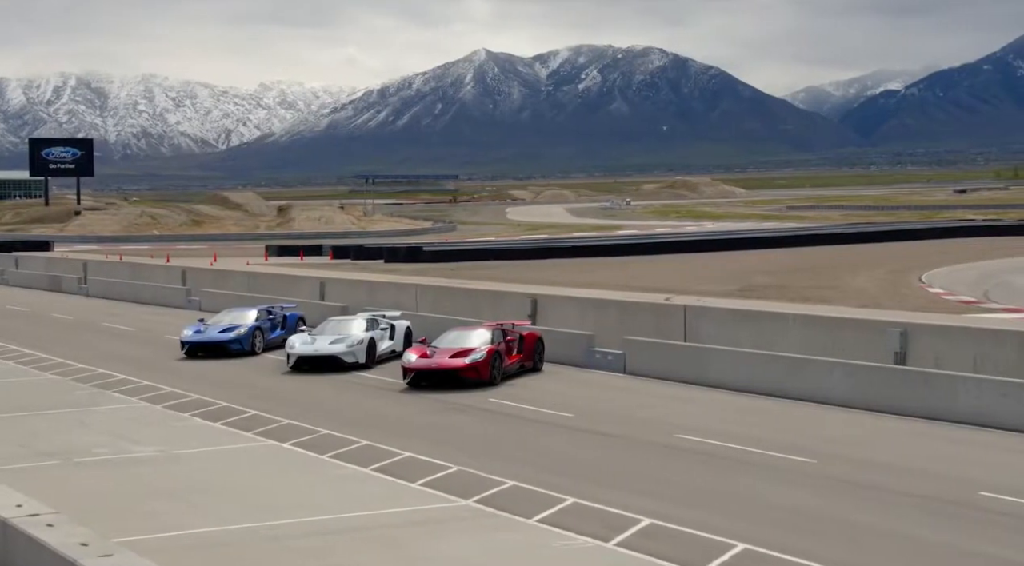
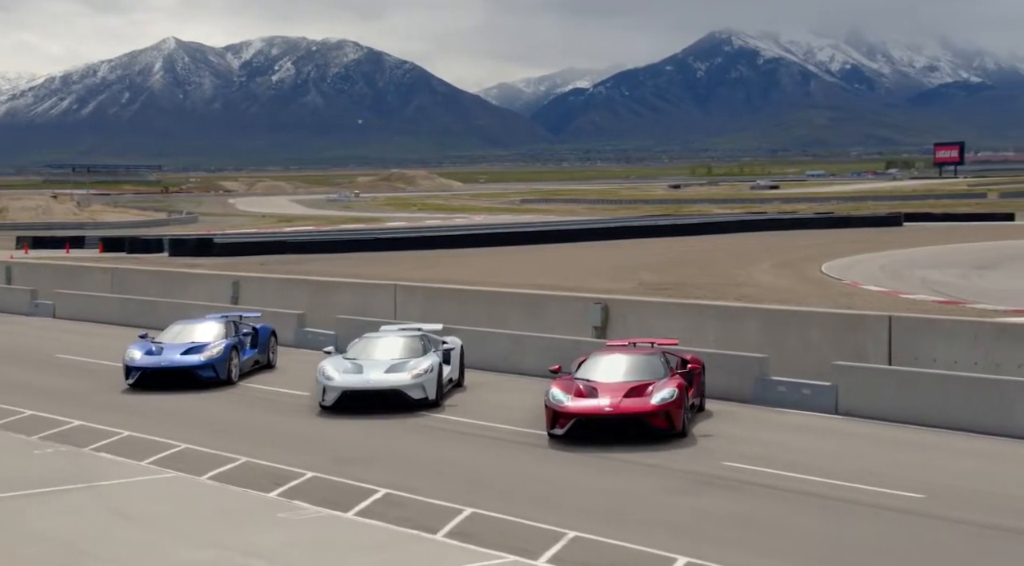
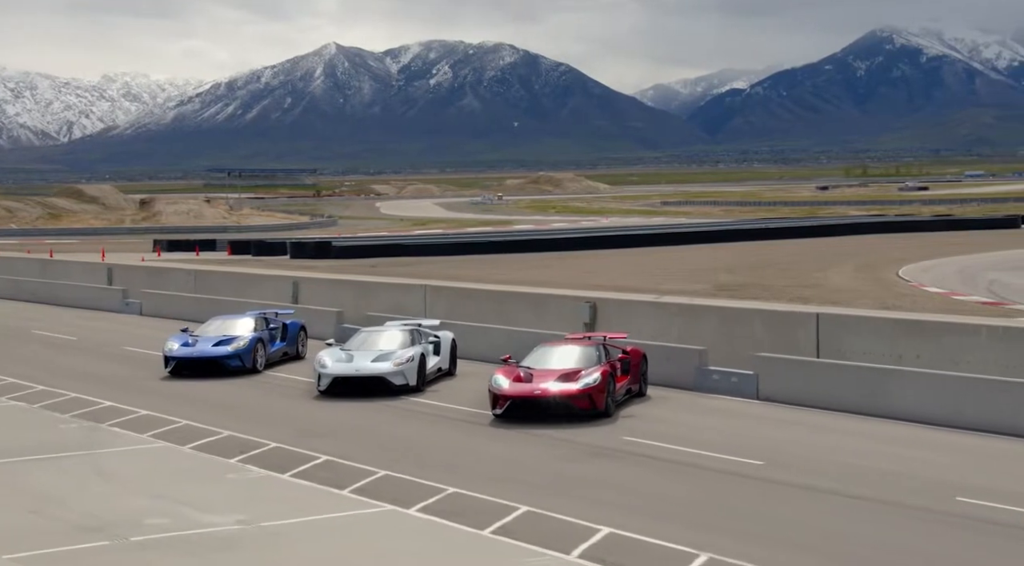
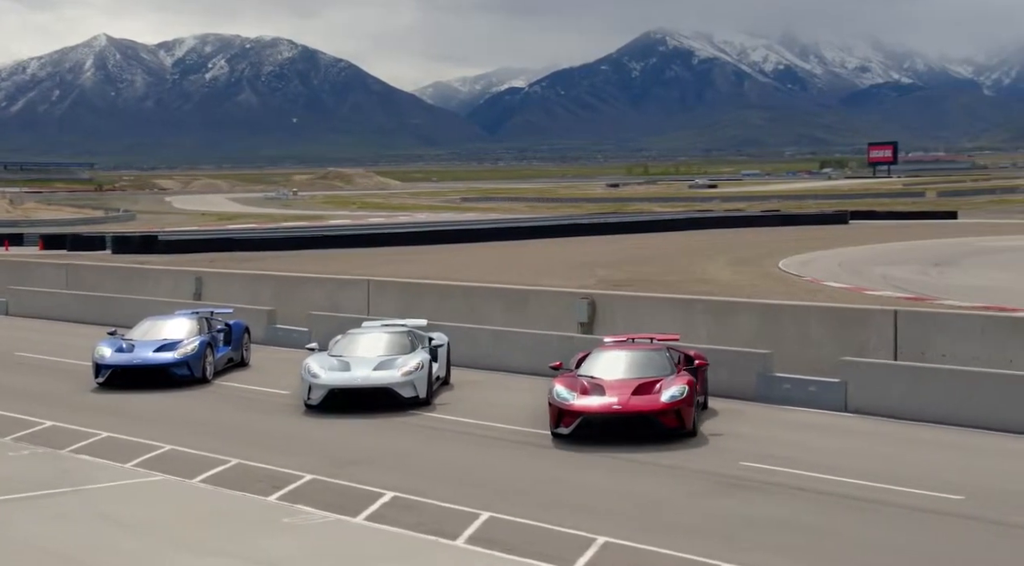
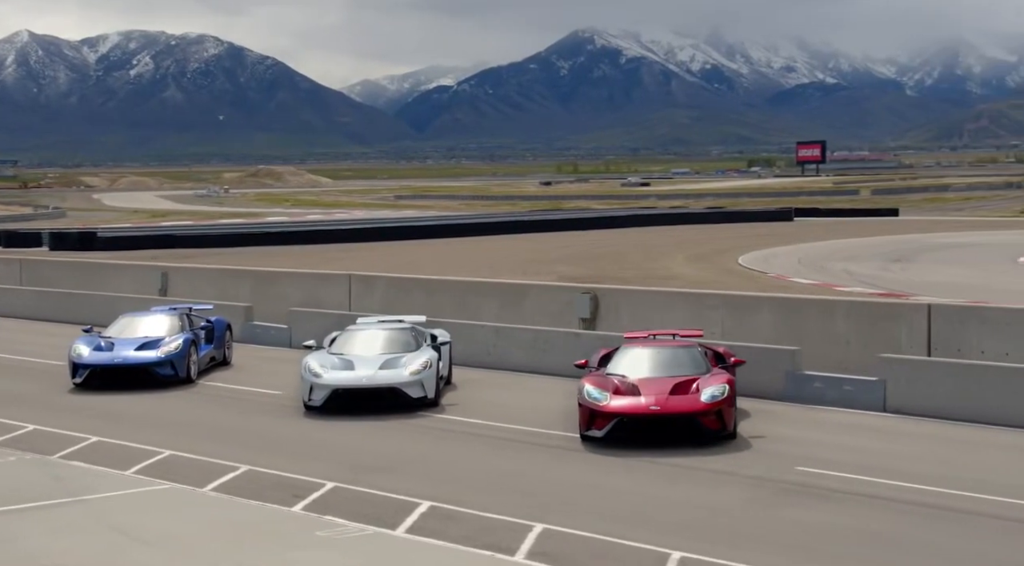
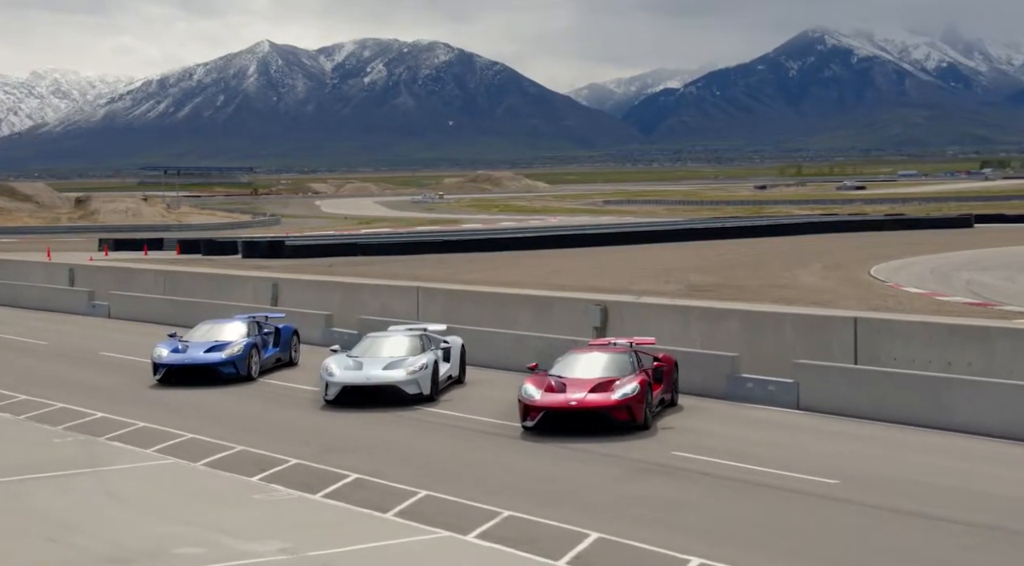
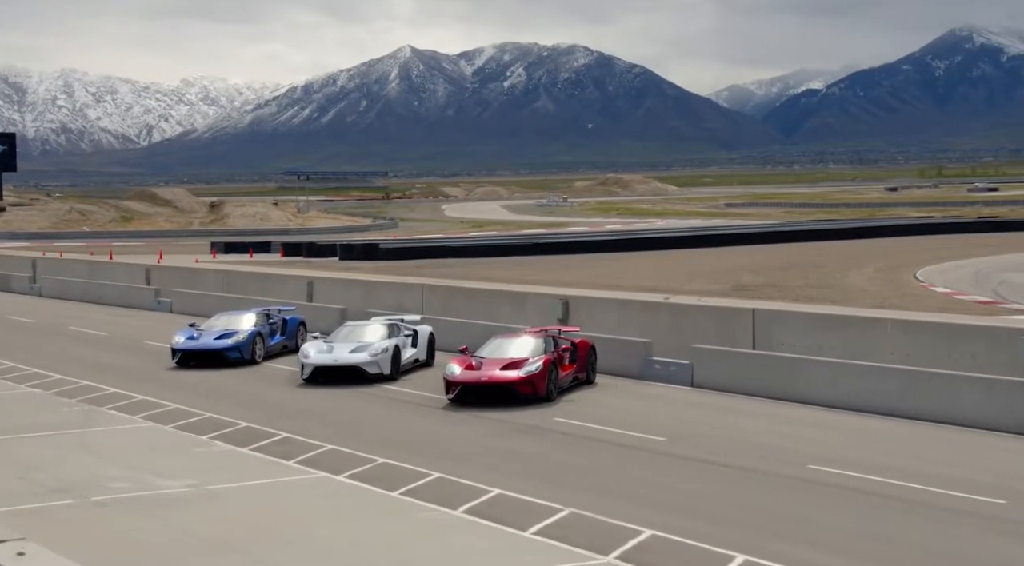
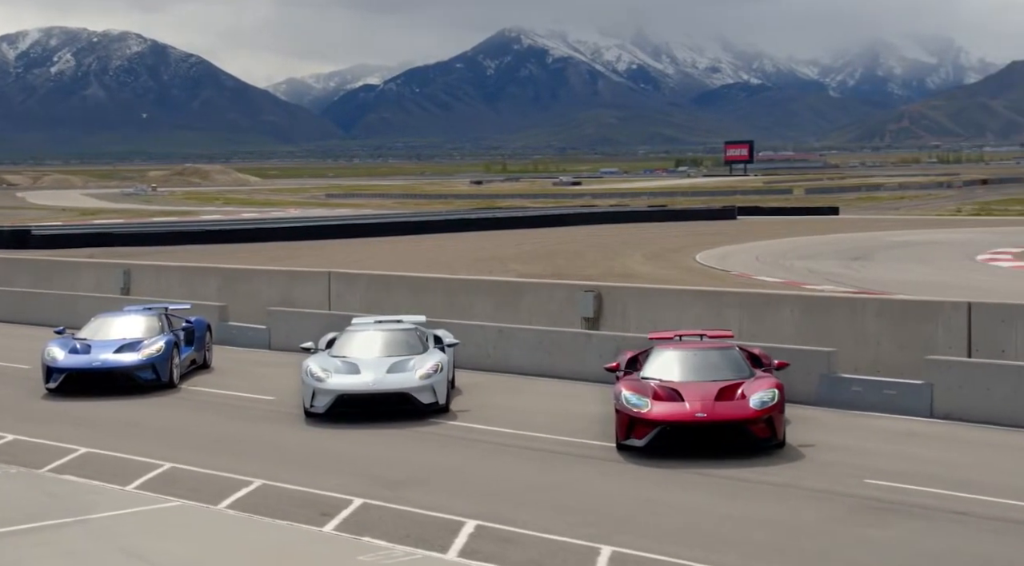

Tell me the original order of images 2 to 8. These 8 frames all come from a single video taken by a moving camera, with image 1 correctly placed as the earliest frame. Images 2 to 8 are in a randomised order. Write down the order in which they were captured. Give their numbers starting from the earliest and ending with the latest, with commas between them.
7, 3, 6, 2, 4, 5, 8
